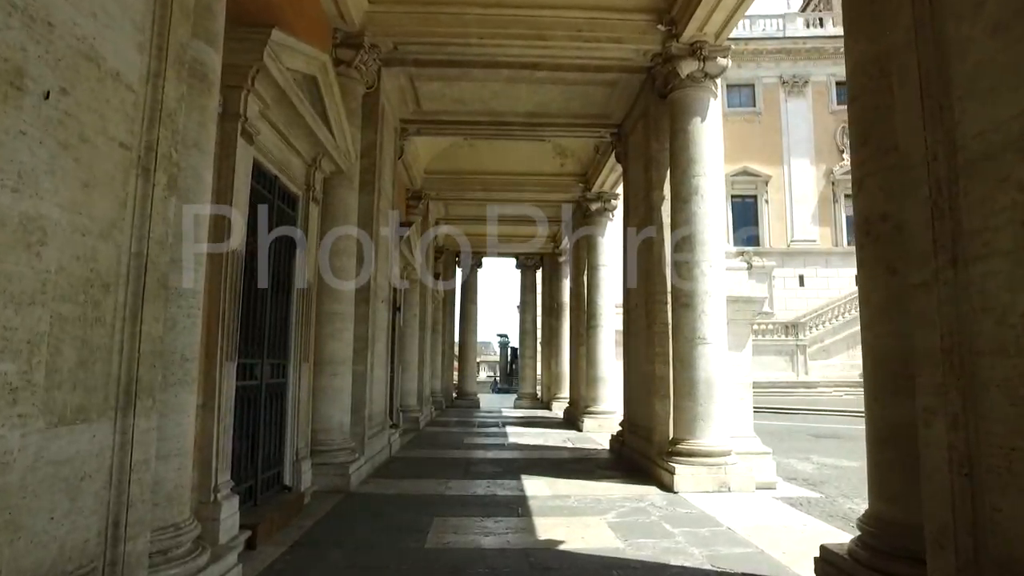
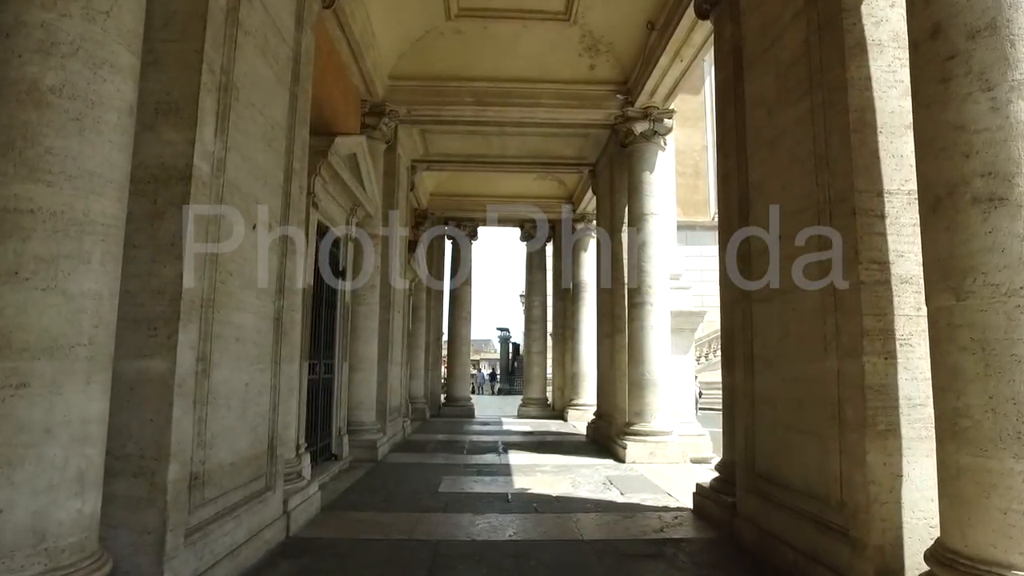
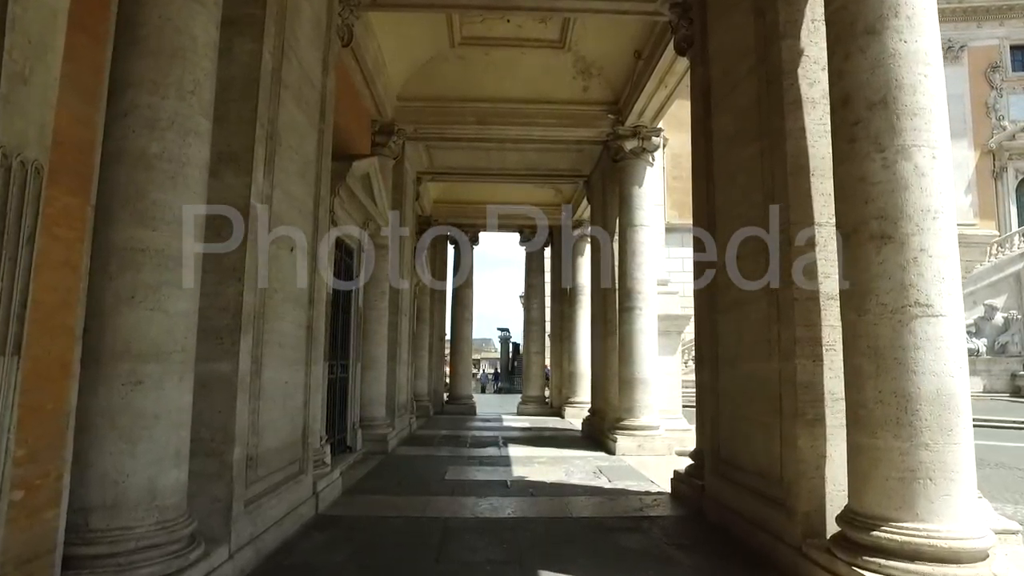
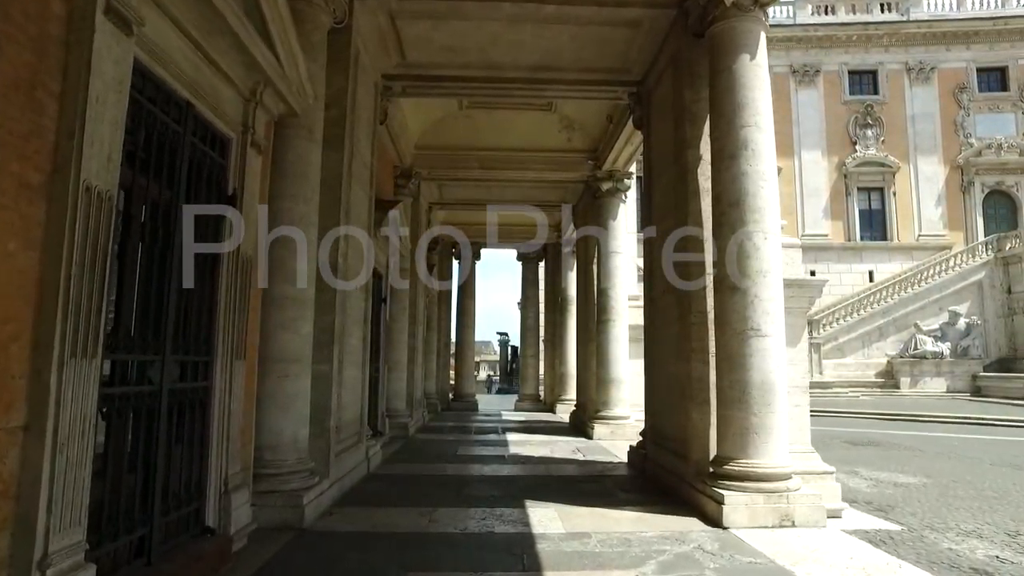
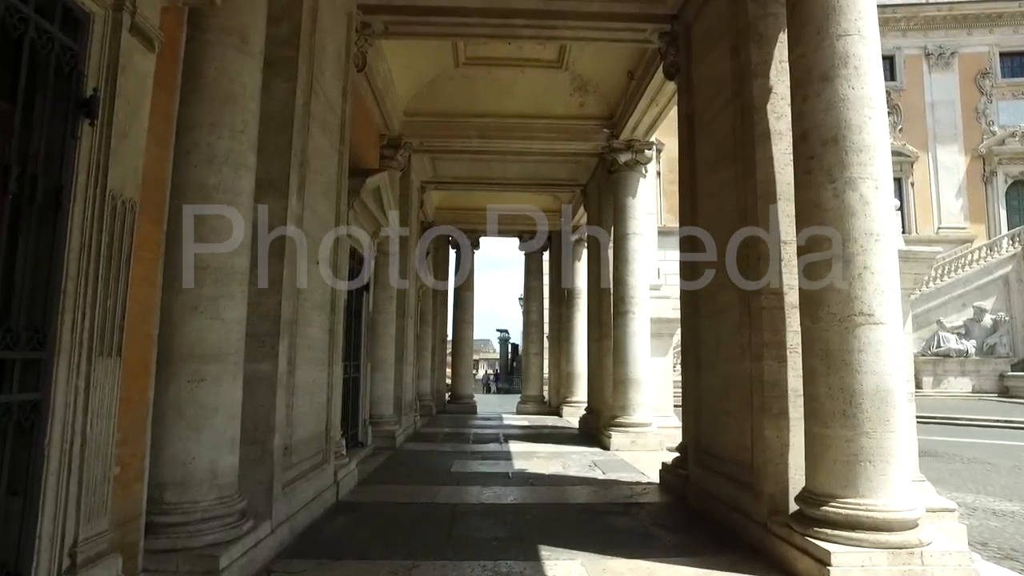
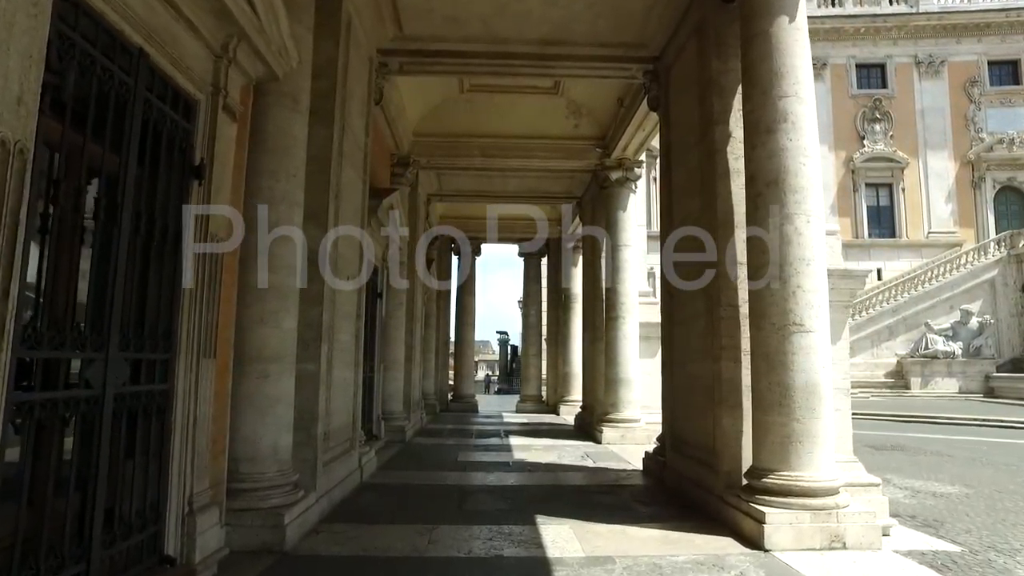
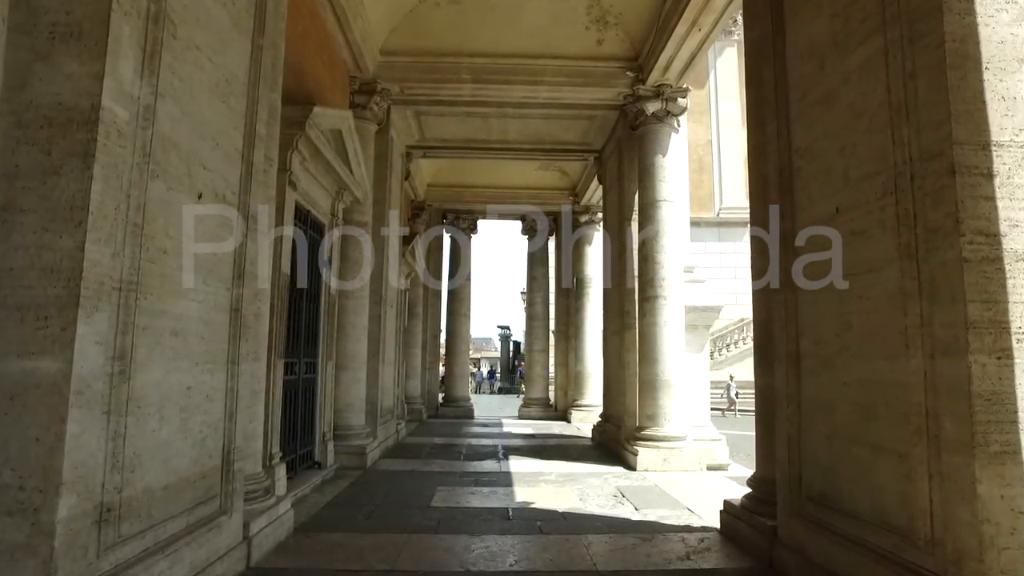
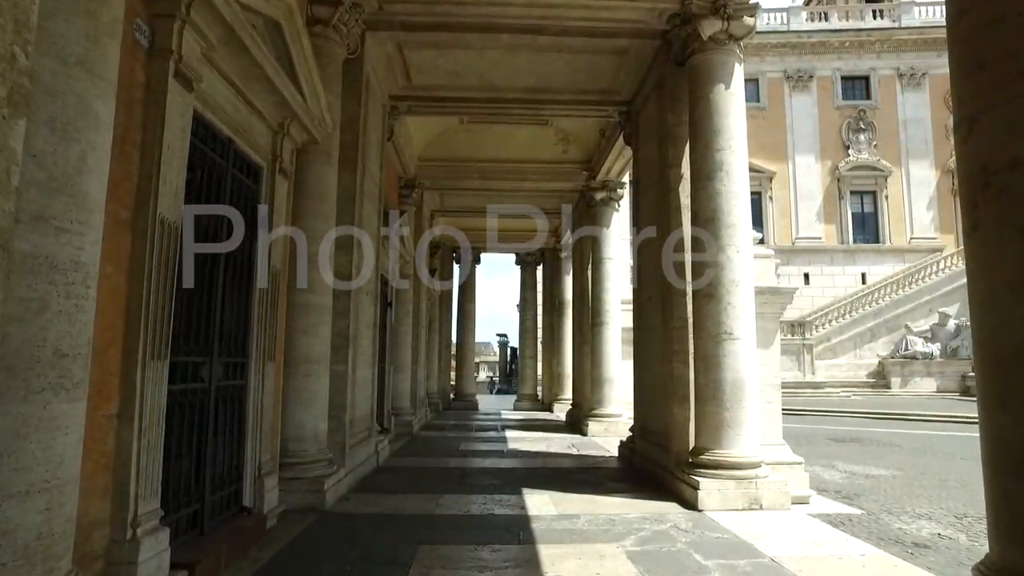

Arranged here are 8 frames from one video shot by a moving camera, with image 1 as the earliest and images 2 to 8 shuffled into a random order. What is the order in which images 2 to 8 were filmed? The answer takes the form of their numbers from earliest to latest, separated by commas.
8, 4, 6, 5, 3, 2, 7
